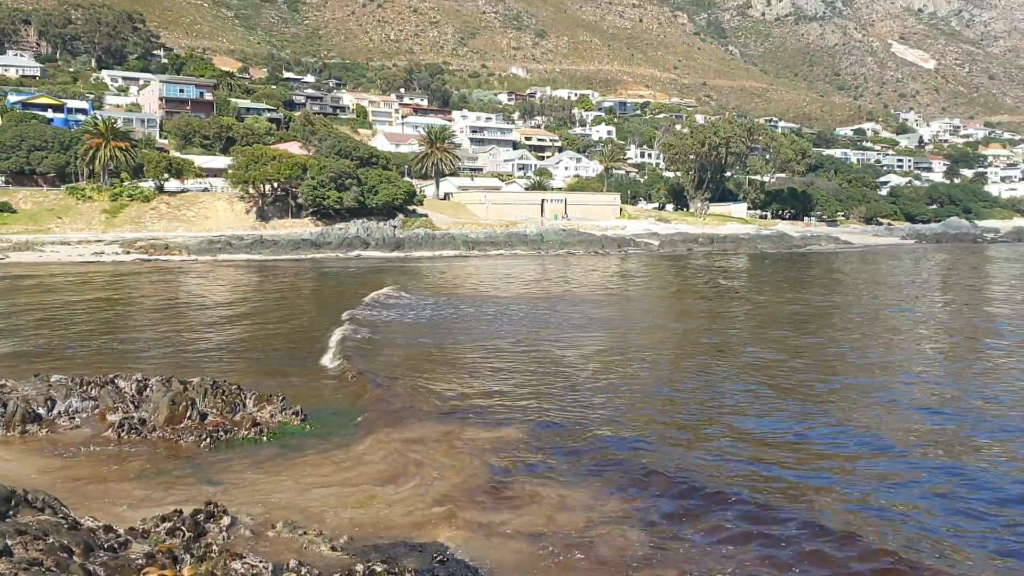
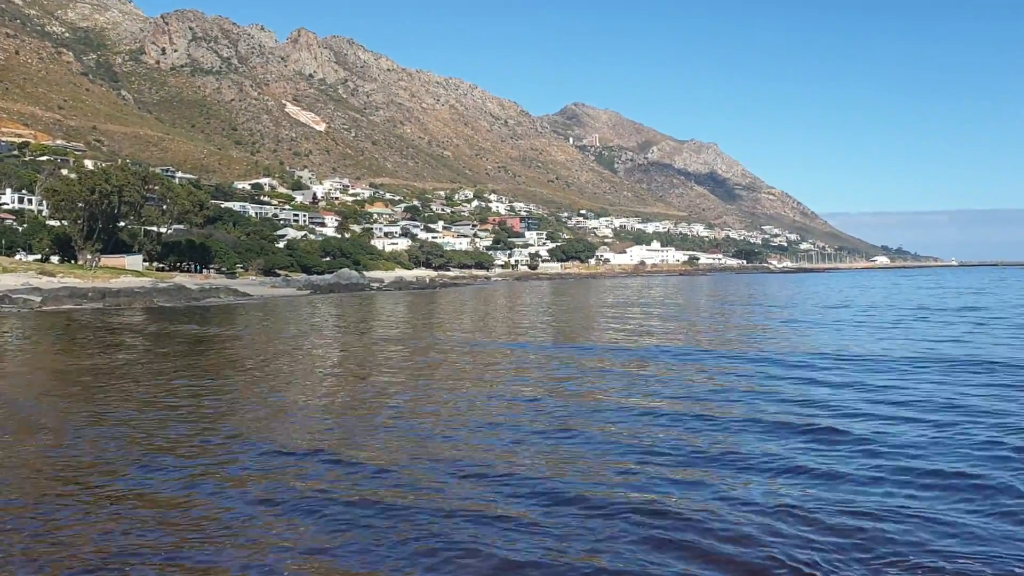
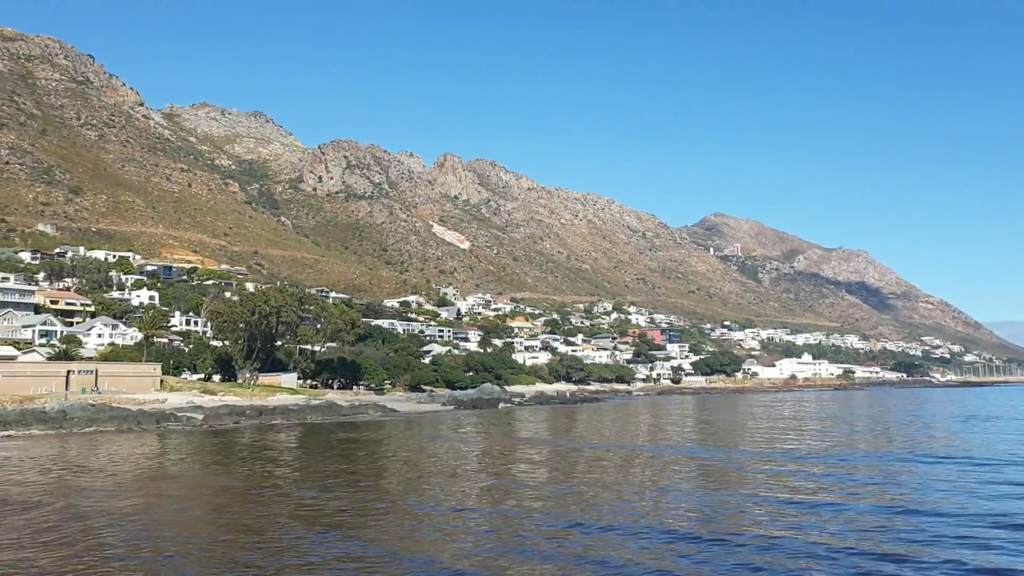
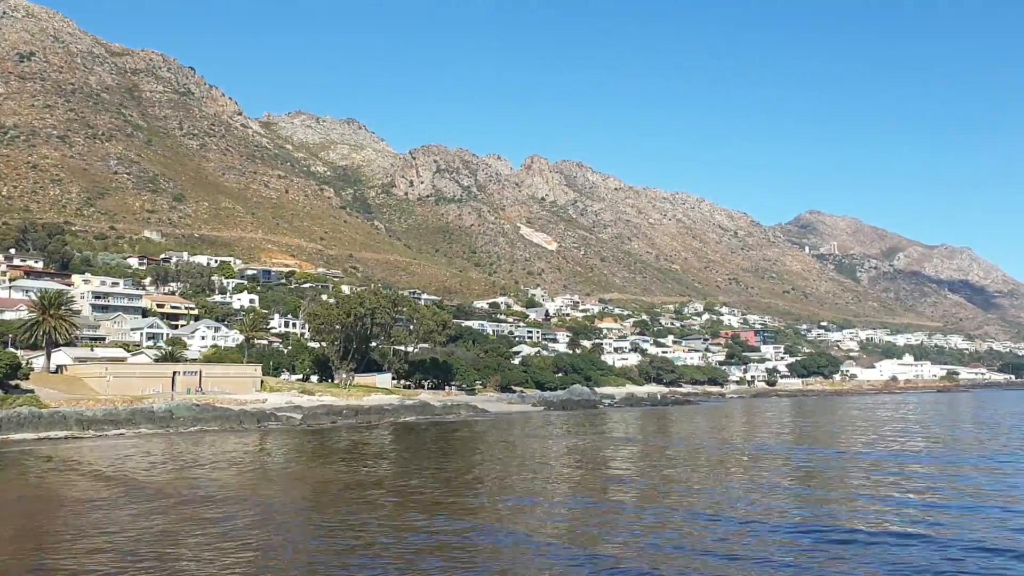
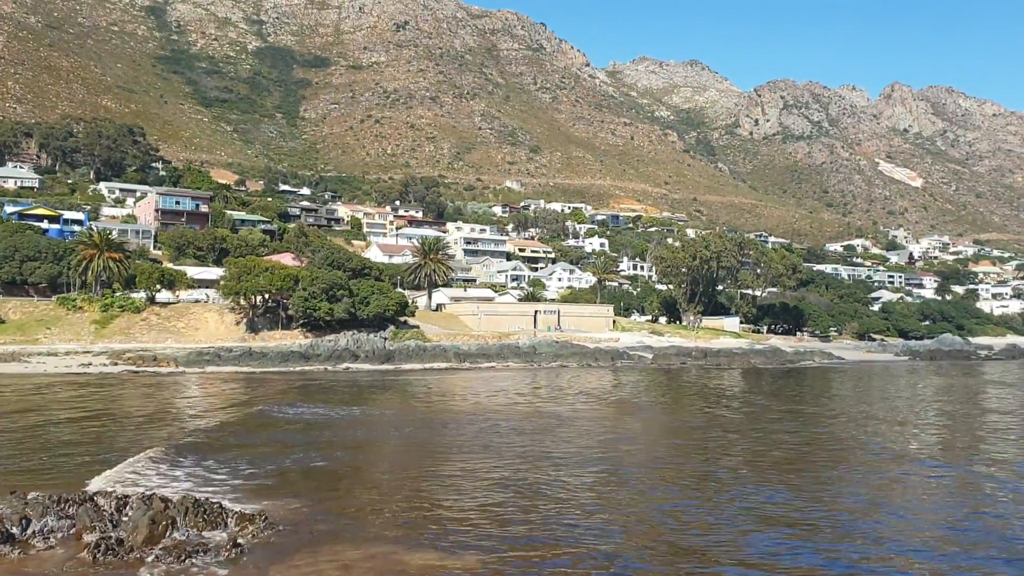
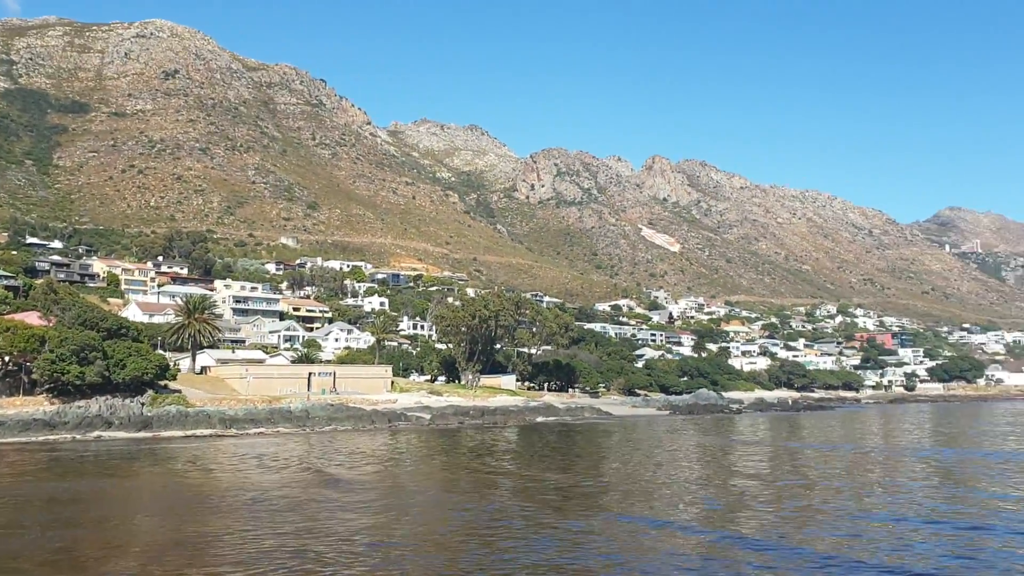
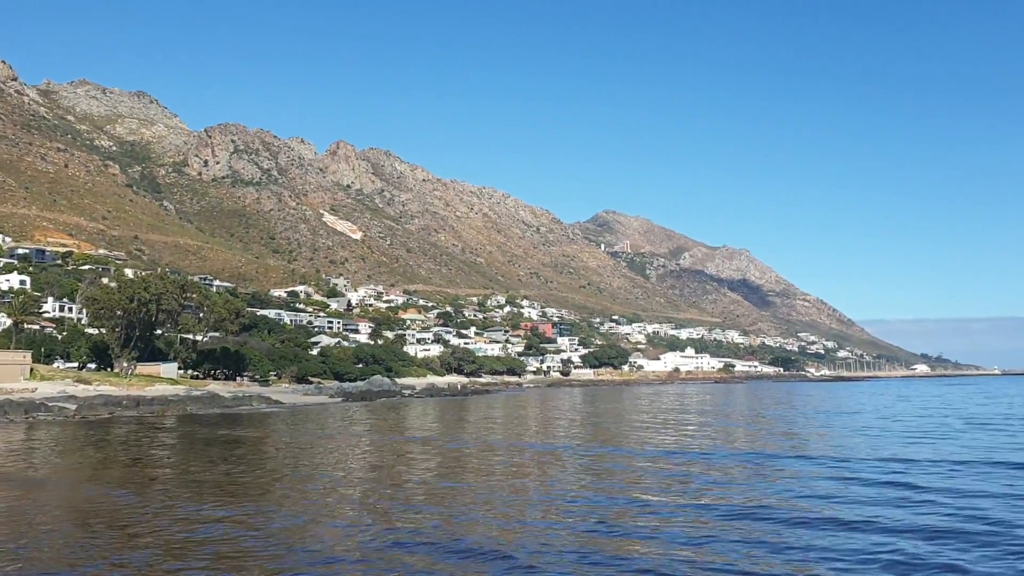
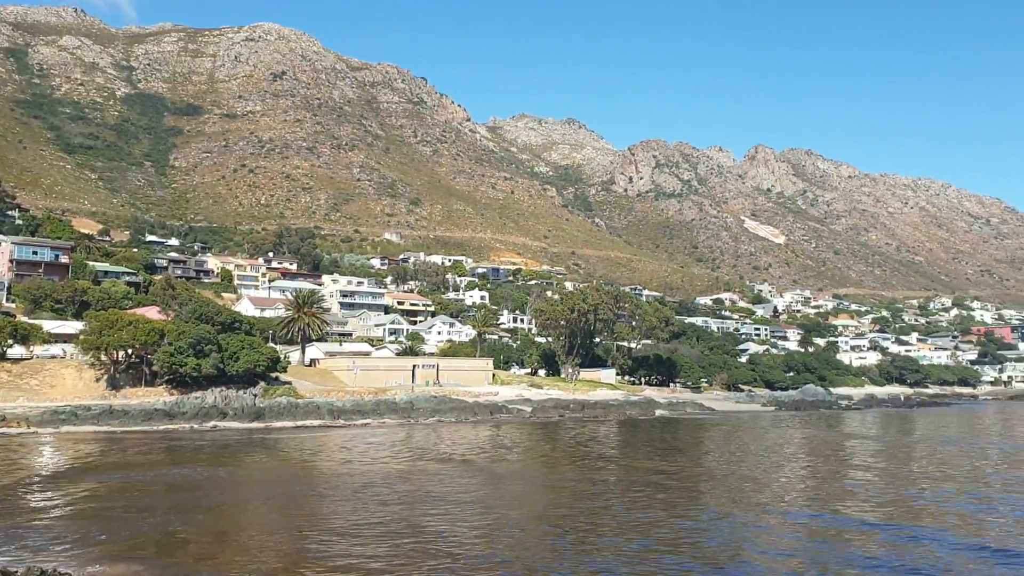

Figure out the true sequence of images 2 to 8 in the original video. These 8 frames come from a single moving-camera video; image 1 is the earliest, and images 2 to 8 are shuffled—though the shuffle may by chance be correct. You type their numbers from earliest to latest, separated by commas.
5, 8, 6, 4, 3, 7, 2
